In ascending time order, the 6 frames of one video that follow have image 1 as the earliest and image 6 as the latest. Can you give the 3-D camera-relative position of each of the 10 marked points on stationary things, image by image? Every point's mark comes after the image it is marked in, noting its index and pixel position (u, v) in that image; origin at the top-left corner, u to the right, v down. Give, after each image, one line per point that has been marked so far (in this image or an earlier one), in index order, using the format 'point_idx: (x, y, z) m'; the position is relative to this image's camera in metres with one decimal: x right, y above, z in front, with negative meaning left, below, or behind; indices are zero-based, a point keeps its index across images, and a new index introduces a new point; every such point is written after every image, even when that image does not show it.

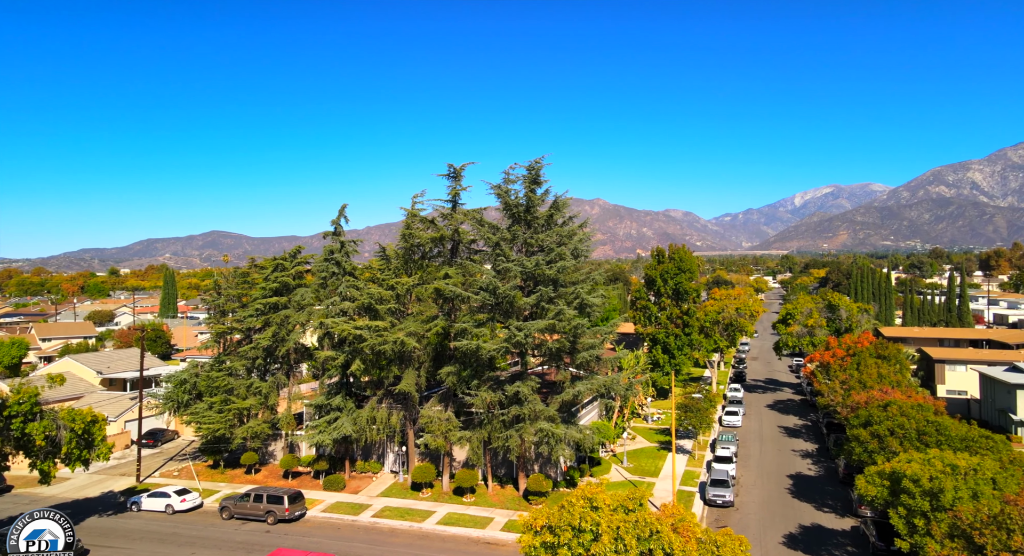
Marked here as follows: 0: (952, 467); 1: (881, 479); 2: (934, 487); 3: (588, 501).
0: (+11.4, -5.2, +18.7) m
1: (+10.2, -5.9, +20.0) m
2: (+10.4, -5.5, +18.1) m
3: (+0.8, -5.0, +15.3) m
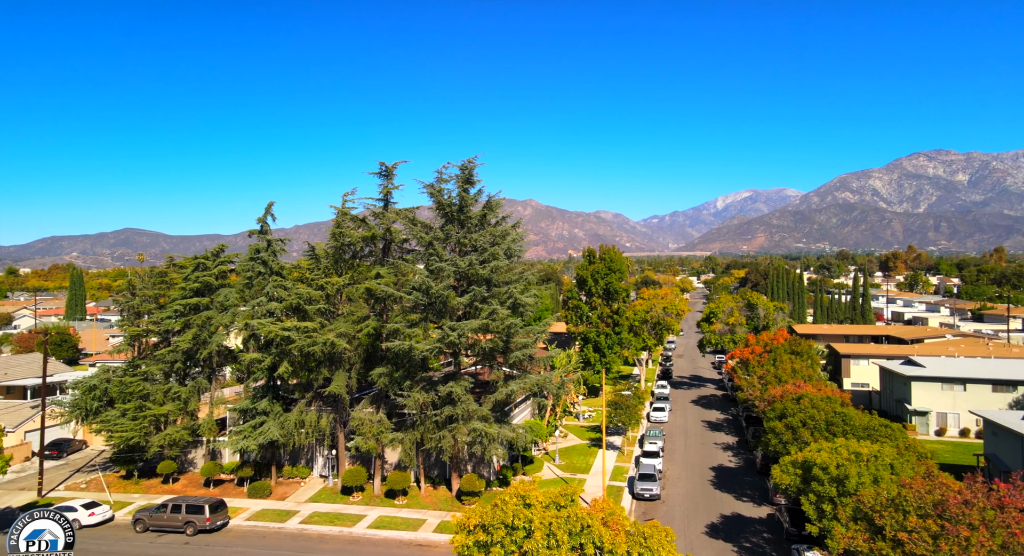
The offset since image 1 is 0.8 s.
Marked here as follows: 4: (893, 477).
0: (+9.8, -5.2, +20.1) m
1: (+8.5, -5.9, +21.2) m
2: (+9.0, -5.5, +19.3) m
3: (-0.4, -5.0, +15.5) m
4: (+10.3, -5.5, +19.1) m
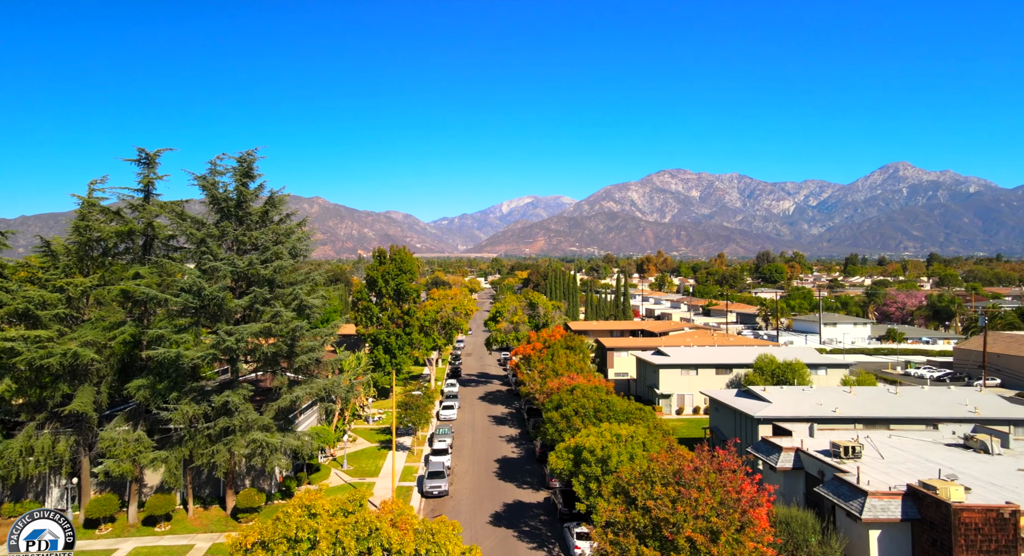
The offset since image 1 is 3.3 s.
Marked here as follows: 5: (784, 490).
0: (+3.6, -5.3, +22.4) m
1: (+2.0, -6.1, +23.0) m
2: (+3.0, -5.7, +21.4) m
3: (-4.6, -5.1, +14.8) m
4: (+4.3, -5.6, +21.6) m
5: (+7.9, -6.1, +19.2) m
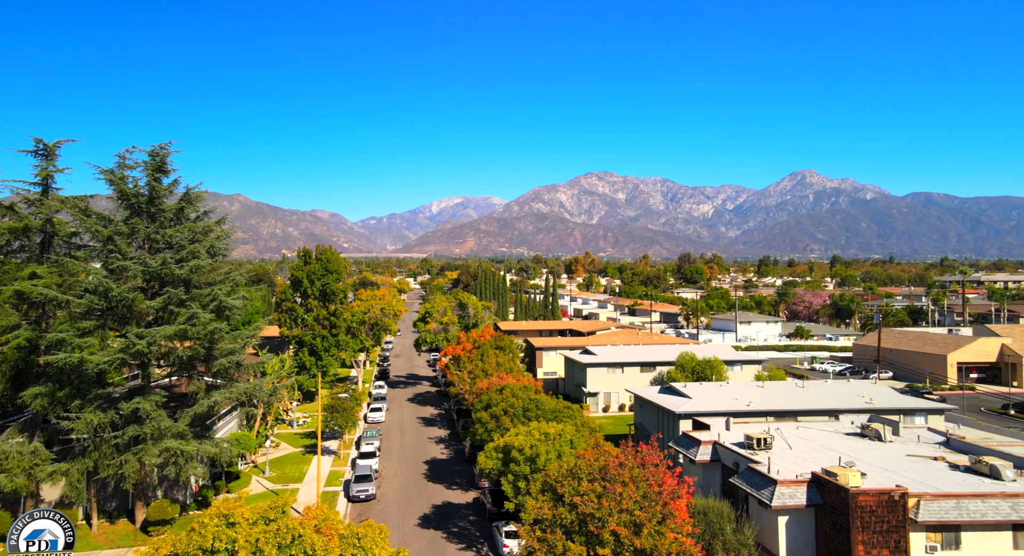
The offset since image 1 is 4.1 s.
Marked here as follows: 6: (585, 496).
0: (+1.1, -5.3, +22.8) m
1: (-0.5, -6.1, +23.2) m
2: (+0.7, -5.7, +21.7) m
3: (-6.2, -5.1, +14.4) m
4: (+2.0, -5.6, +22.1) m
5: (+5.7, -6.1, +20.1) m
6: (+1.8, -5.4, +16.5) m
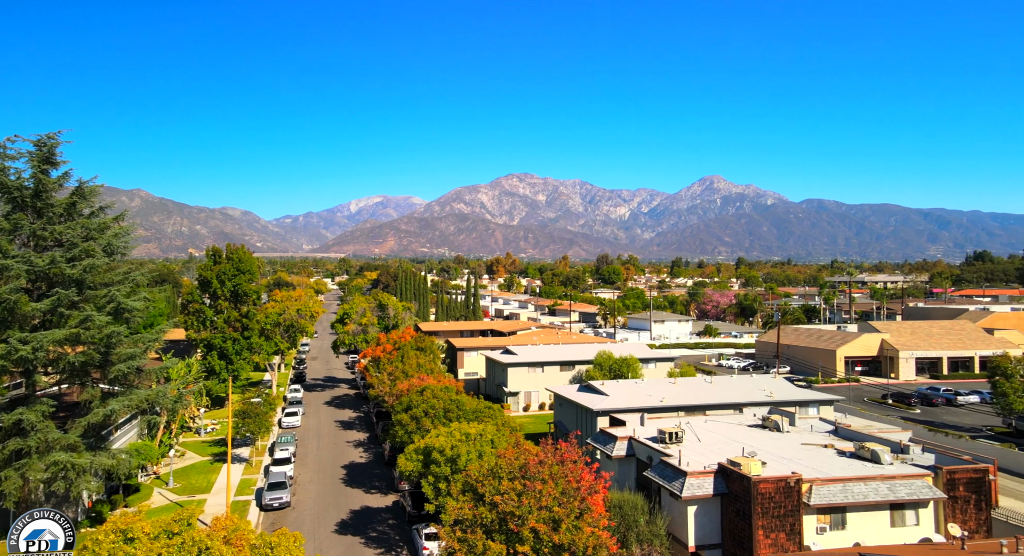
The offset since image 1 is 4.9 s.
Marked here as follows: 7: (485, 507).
0: (-1.6, -5.3, +22.8) m
1: (-3.3, -6.1, +23.0) m
2: (-2.0, -5.7, +21.7) m
3: (-8.0, -5.1, +13.6) m
4: (-0.7, -5.7, +22.2) m
5: (+3.3, -6.1, +20.6) m
6: (-0.3, -5.4, +16.6) m
7: (-0.7, -5.7, +16.9) m
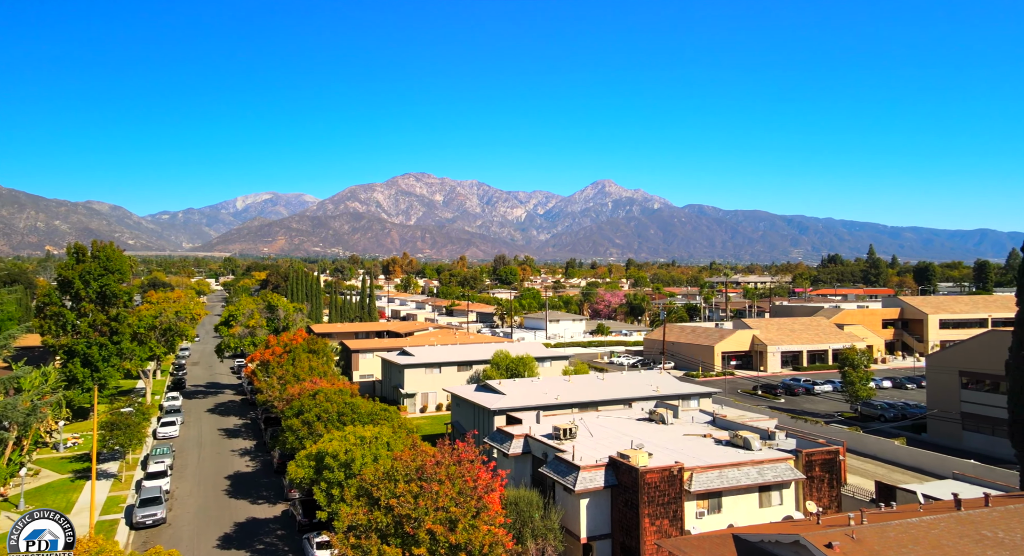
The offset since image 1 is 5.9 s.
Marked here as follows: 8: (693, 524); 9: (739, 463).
0: (-5.1, -5.3, +22.3) m
1: (-6.8, -6.1, +22.3) m
2: (-5.3, -5.7, +21.1) m
3: (-10.0, -5.1, +12.2) m
4: (-4.2, -5.7, +21.8) m
5: (0.0, -6.1, +20.8) m
6: (-2.9, -5.4, +16.4) m
7: (-3.4, -5.7, +16.5) m
8: (+4.3, -5.9, +15.9) m
9: (+5.7, -4.6, +16.6) m
